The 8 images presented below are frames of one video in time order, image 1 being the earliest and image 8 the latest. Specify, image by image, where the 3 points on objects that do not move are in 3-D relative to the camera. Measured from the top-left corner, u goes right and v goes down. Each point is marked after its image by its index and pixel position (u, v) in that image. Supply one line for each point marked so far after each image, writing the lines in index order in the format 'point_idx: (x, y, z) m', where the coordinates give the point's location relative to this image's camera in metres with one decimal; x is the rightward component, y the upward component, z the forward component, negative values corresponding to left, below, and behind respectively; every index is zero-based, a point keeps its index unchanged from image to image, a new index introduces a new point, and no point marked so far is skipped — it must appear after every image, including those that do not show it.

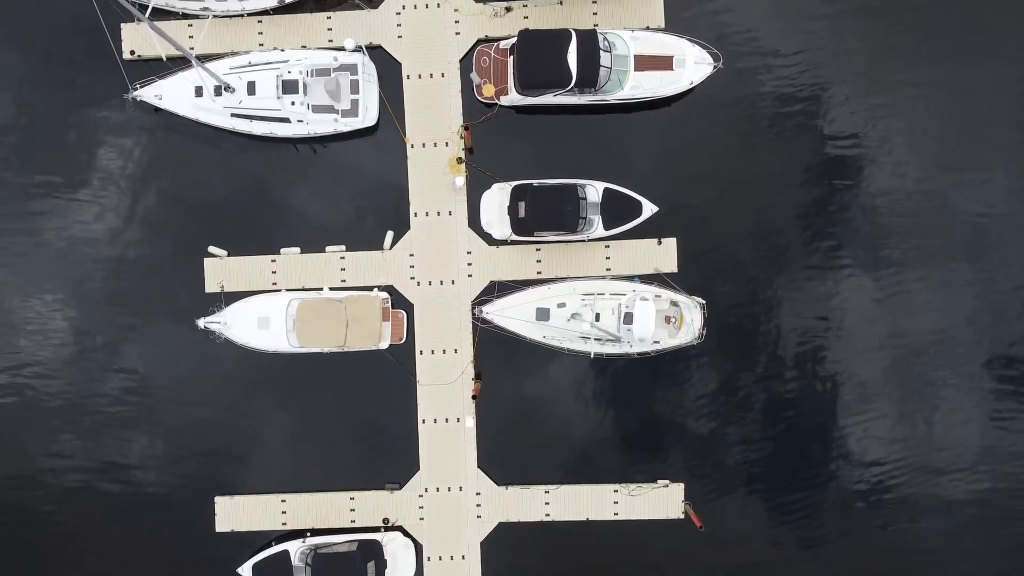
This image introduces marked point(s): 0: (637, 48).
0: (+3.5, +6.7, +15.1) m
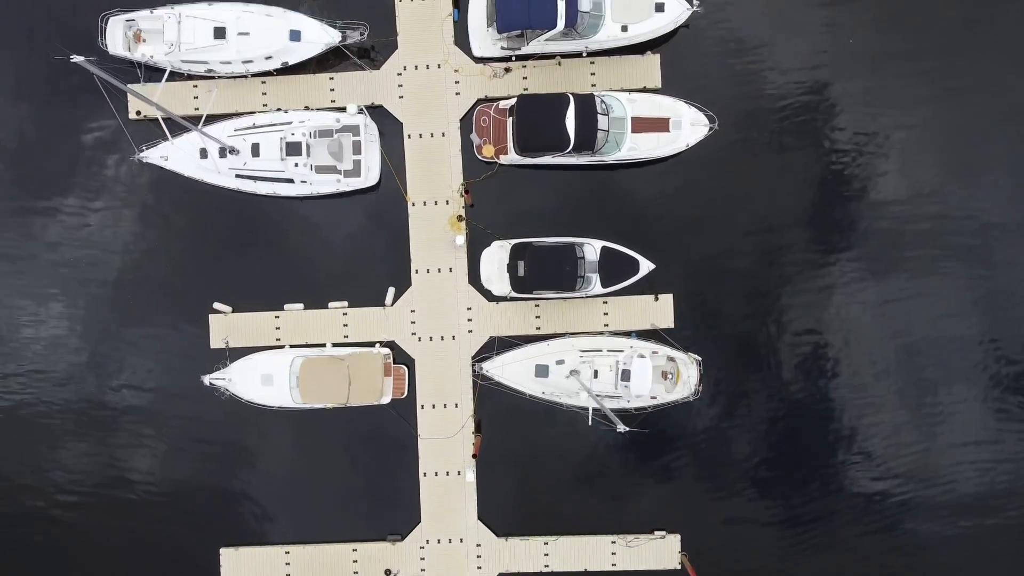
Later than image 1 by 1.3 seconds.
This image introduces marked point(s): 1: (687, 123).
0: (+3.5, +5.1, +15.4) m
1: (+5.1, +4.7, +15.5) m
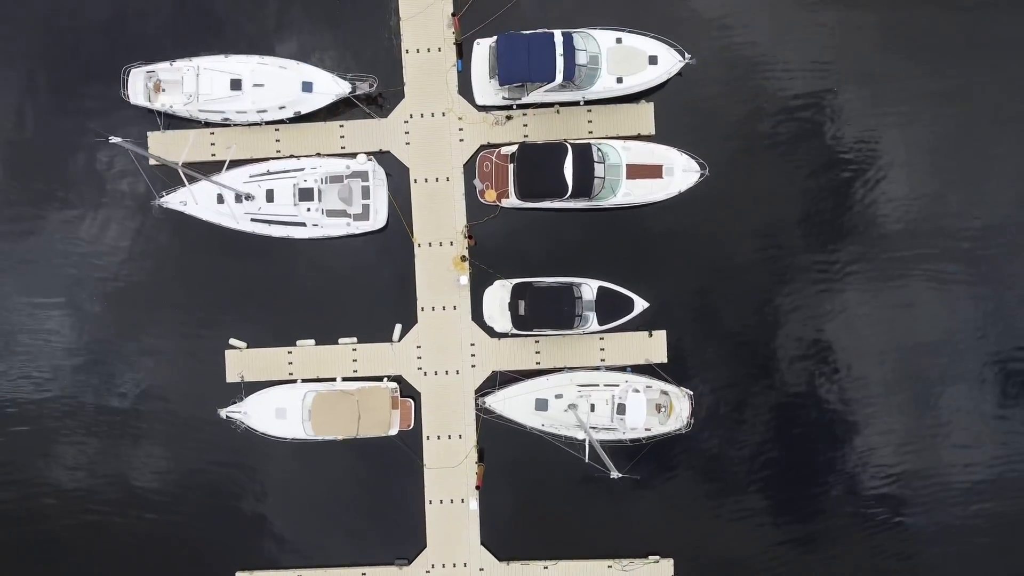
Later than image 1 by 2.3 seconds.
0: (+3.5, +4.0, +16.2) m
1: (+5.1, +3.6, +16.3) m
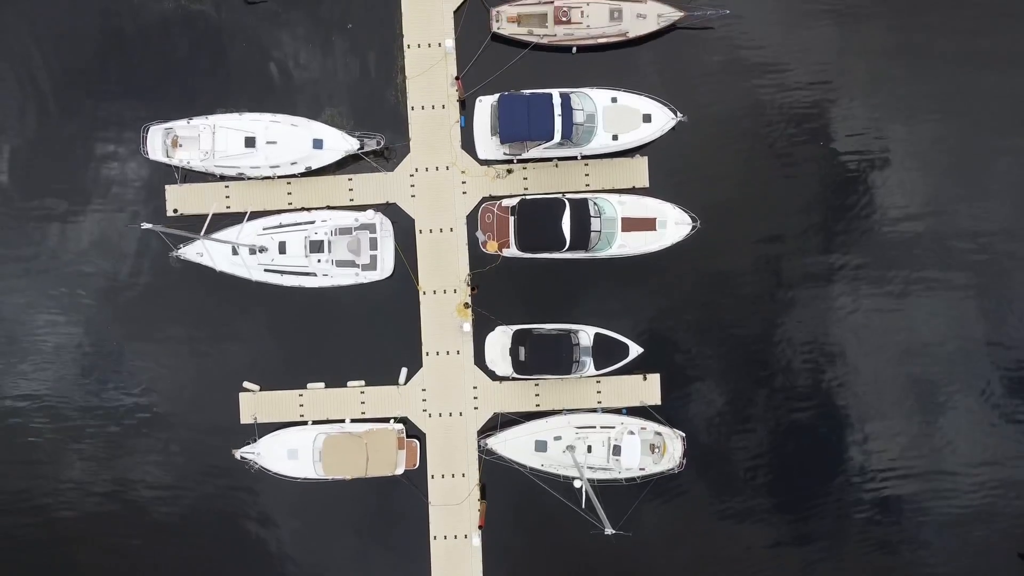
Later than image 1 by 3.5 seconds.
0: (+3.6, +2.5, +17.0) m
1: (+5.2, +2.1, +17.2) m
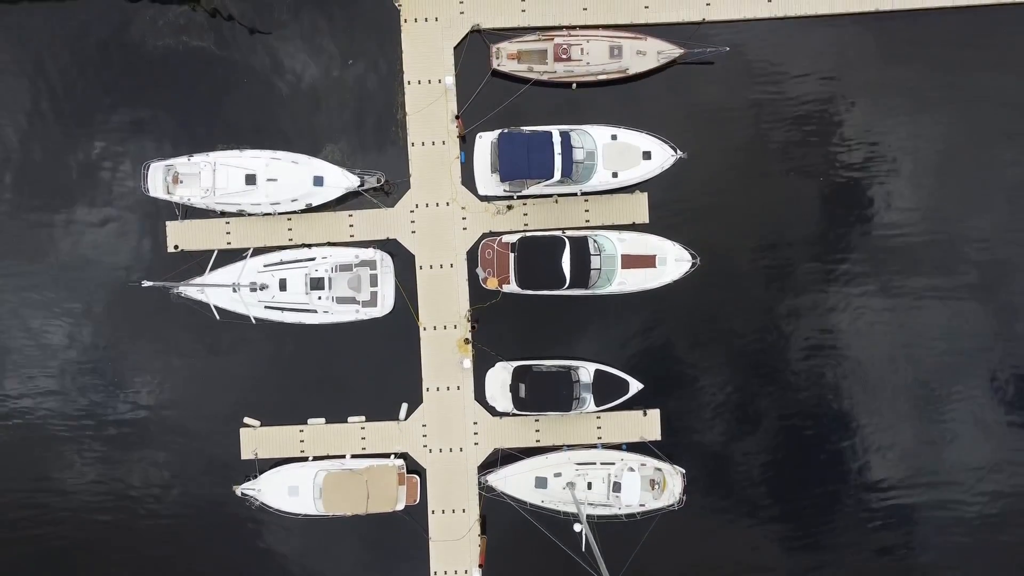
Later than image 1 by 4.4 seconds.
0: (+3.6, +1.3, +17.1) m
1: (+5.2, +0.9, +17.2) m
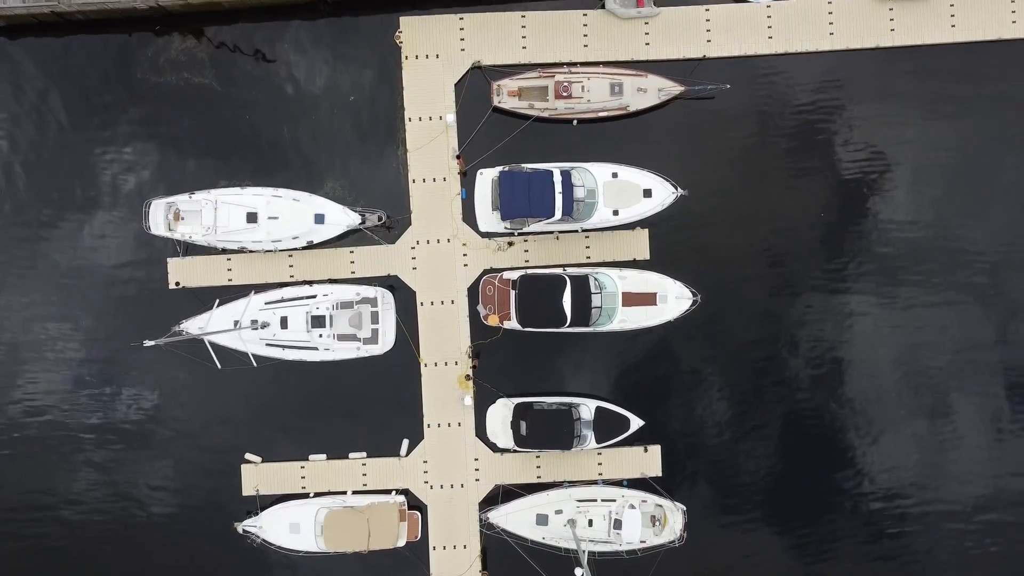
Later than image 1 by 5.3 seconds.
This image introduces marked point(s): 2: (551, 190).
0: (+3.6, +0.1, +17.1) m
1: (+5.2, -0.3, +17.2) m
2: (+1.2, +3.0, +16.4) m
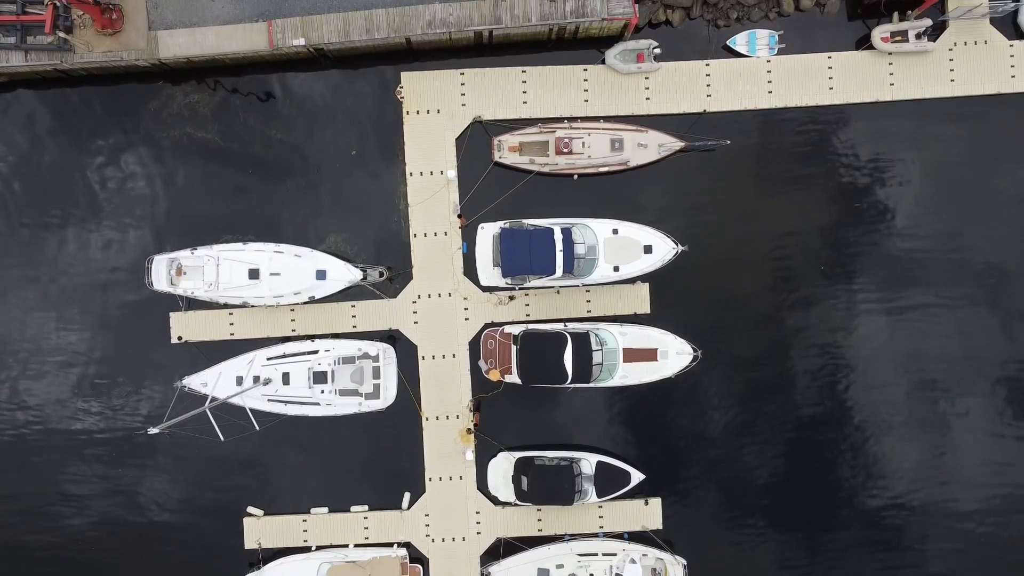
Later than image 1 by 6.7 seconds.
0: (+3.6, -1.7, +17.1) m
1: (+5.2, -2.0, +17.3) m
2: (+1.2, +1.2, +16.4) m
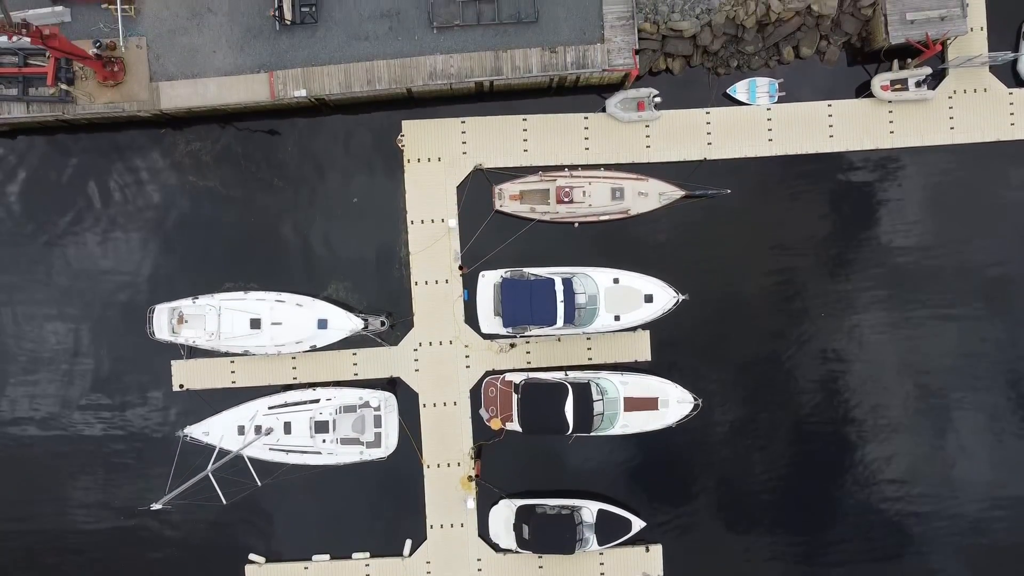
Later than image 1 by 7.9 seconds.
0: (+3.7, -3.2, +17.2) m
1: (+5.3, -3.6, +17.3) m
2: (+1.3, -0.3, +16.5) m
